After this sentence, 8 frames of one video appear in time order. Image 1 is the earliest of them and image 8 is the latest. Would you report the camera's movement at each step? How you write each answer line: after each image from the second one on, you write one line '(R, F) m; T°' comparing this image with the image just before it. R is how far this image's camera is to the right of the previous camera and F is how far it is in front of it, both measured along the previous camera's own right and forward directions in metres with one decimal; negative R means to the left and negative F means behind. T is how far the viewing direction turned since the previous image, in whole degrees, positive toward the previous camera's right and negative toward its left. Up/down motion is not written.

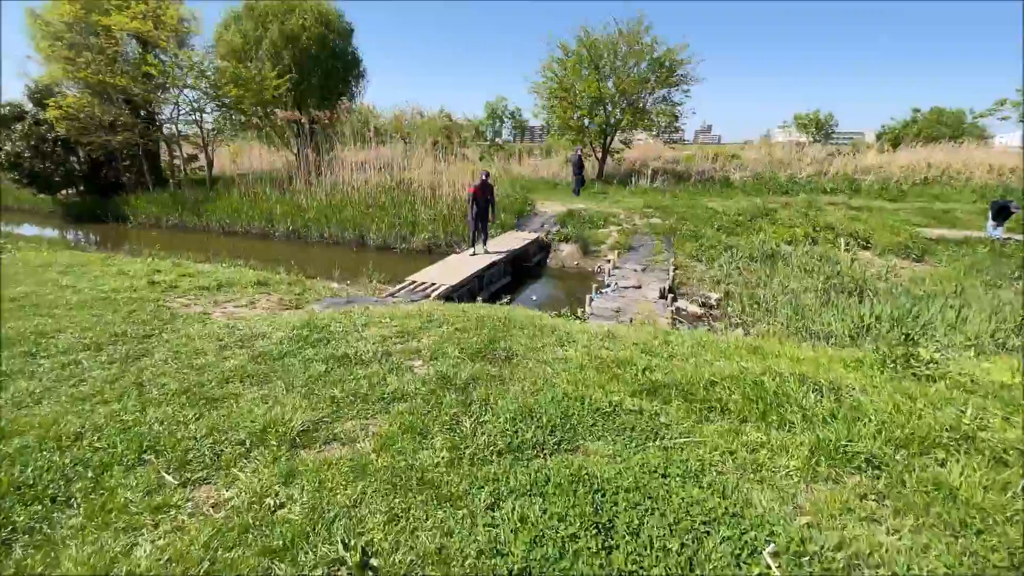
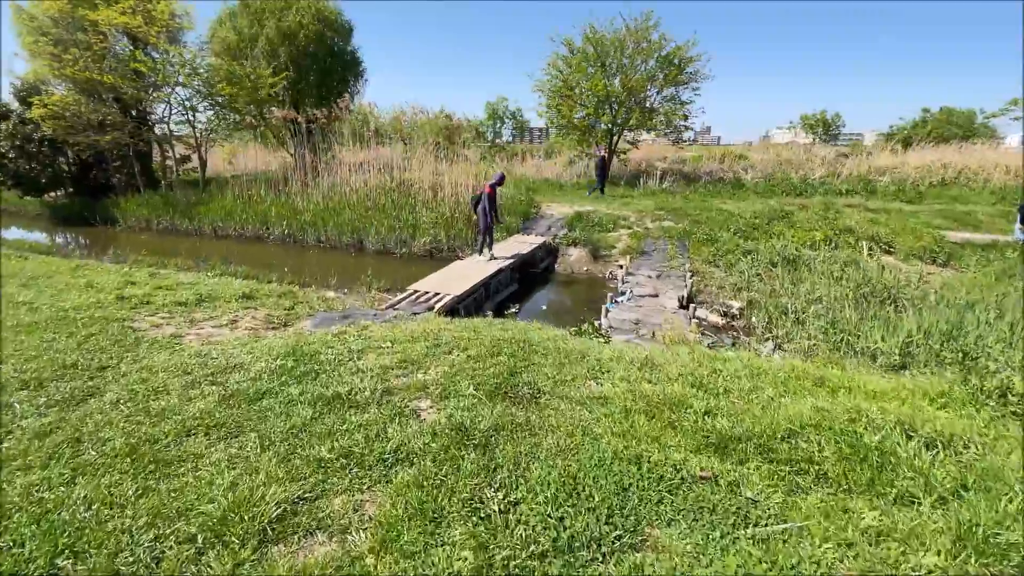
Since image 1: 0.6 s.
(-0.1, +0.5) m; 0°
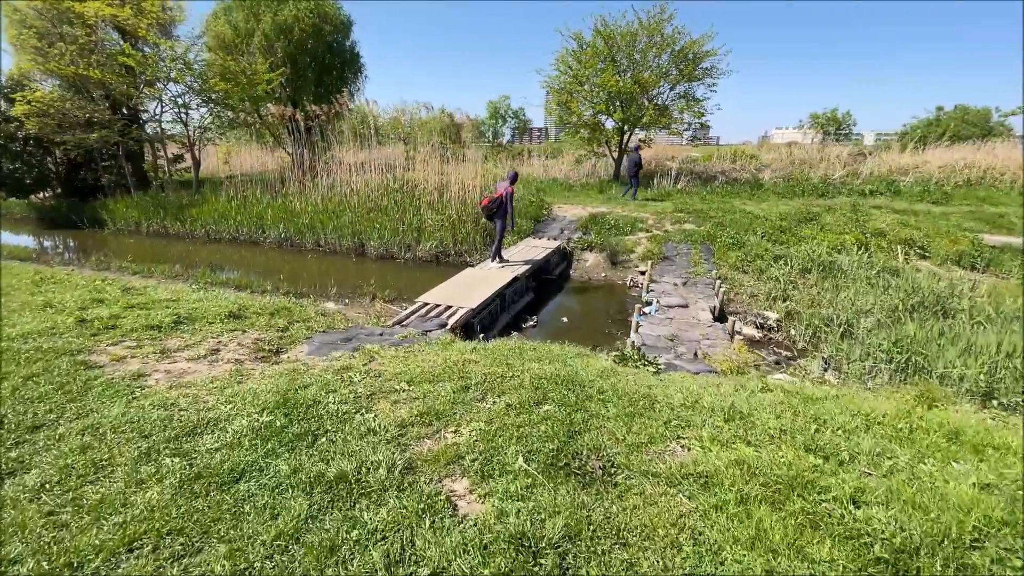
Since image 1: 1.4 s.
(-0.3, +0.6) m; 0°
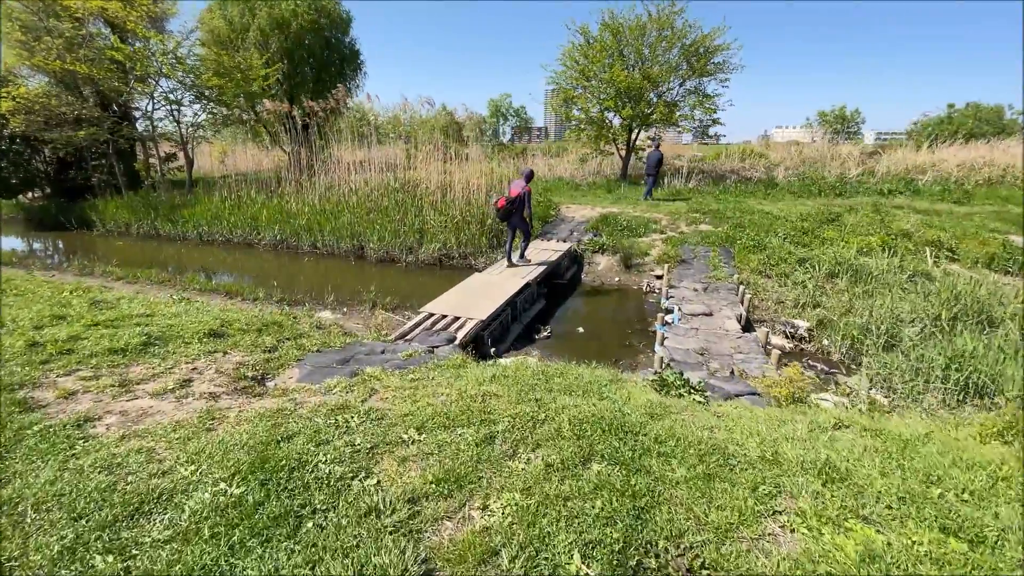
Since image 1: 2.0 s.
(-0.2, +0.5) m; 0°
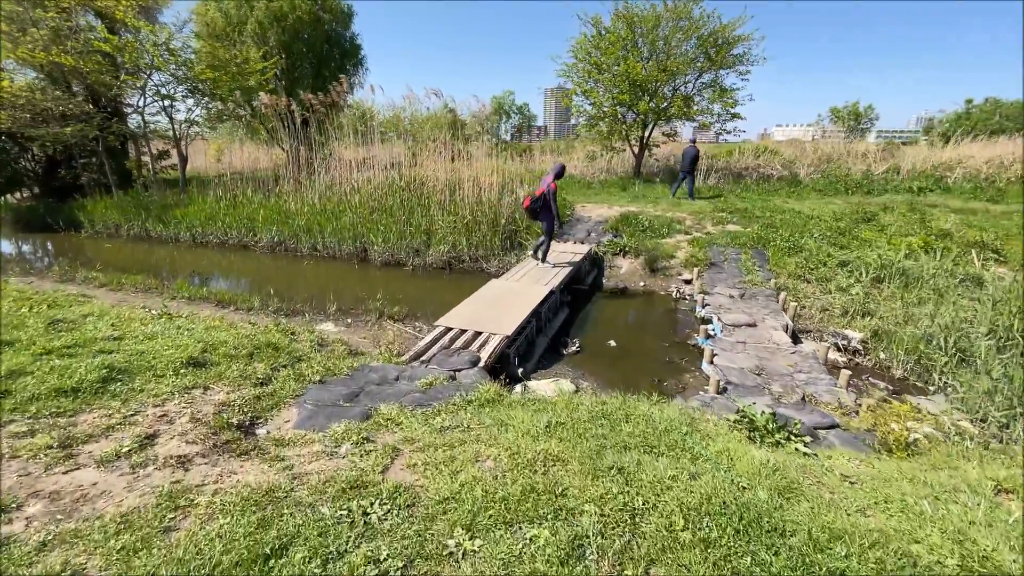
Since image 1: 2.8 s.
(-0.3, +0.6) m; 0°
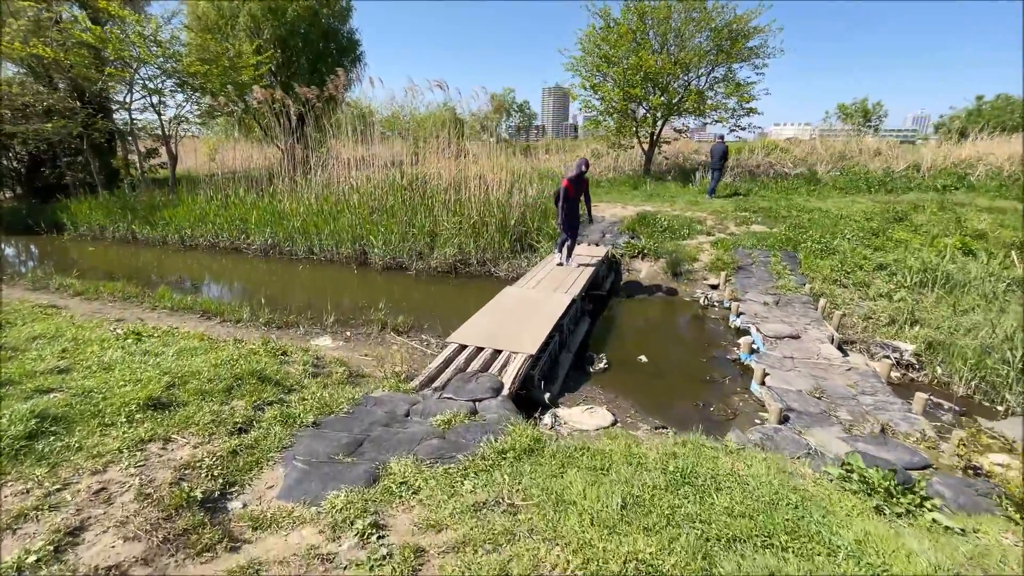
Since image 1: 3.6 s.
(-0.2, +0.6) m; 0°
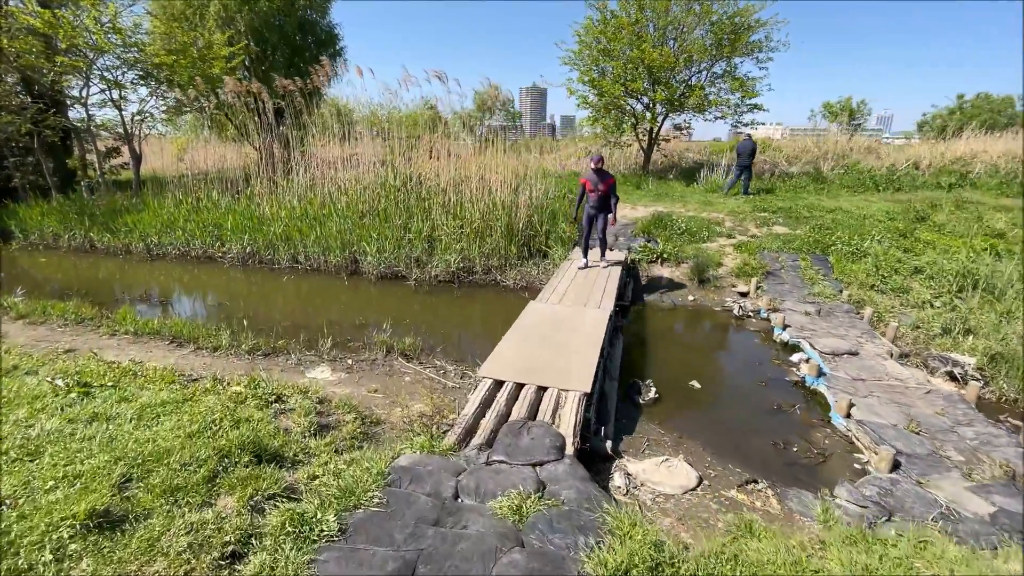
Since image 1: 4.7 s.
(-0.4, +0.7) m; +2°
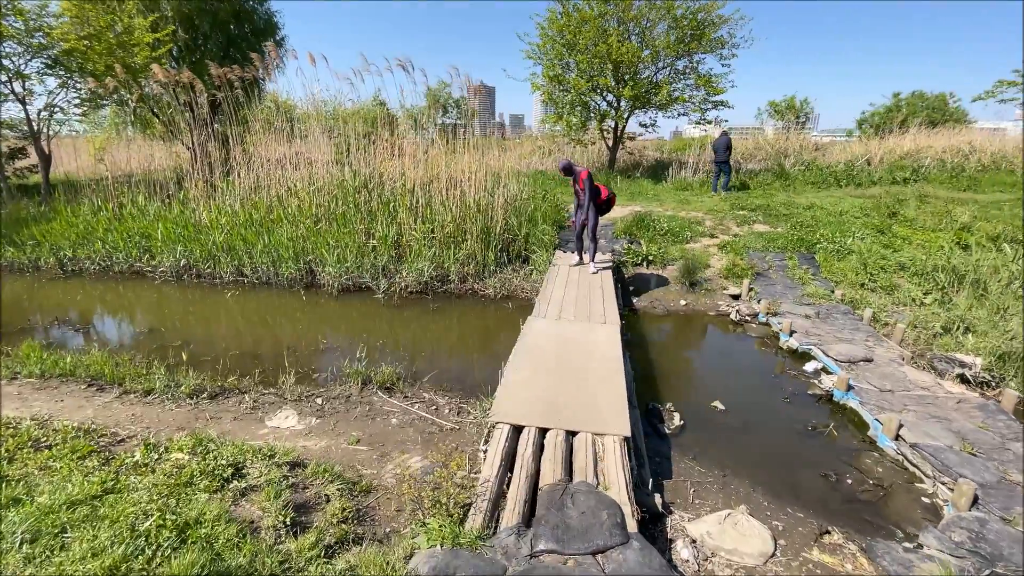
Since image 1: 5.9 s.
(-0.3, +0.6) m; +6°
